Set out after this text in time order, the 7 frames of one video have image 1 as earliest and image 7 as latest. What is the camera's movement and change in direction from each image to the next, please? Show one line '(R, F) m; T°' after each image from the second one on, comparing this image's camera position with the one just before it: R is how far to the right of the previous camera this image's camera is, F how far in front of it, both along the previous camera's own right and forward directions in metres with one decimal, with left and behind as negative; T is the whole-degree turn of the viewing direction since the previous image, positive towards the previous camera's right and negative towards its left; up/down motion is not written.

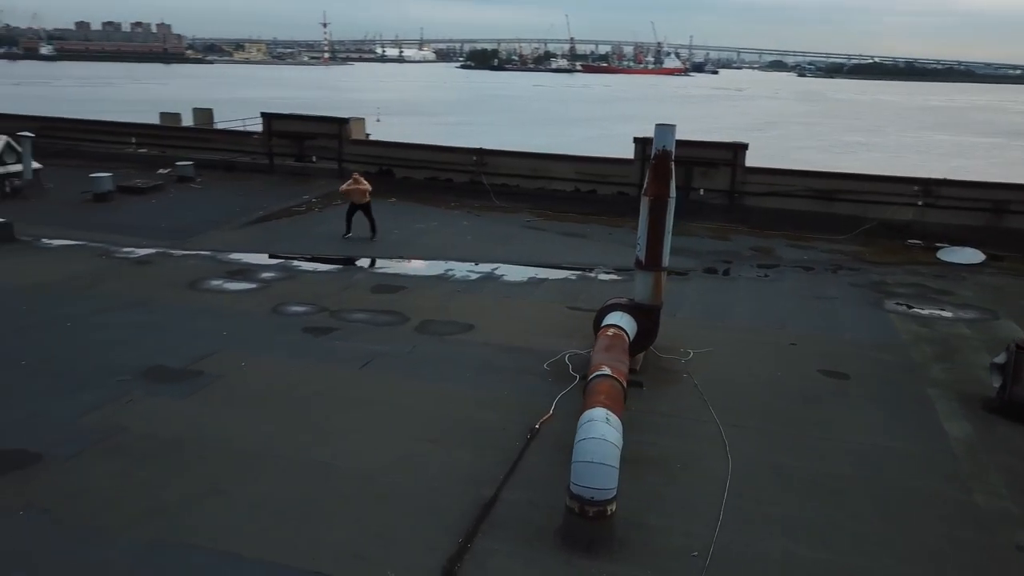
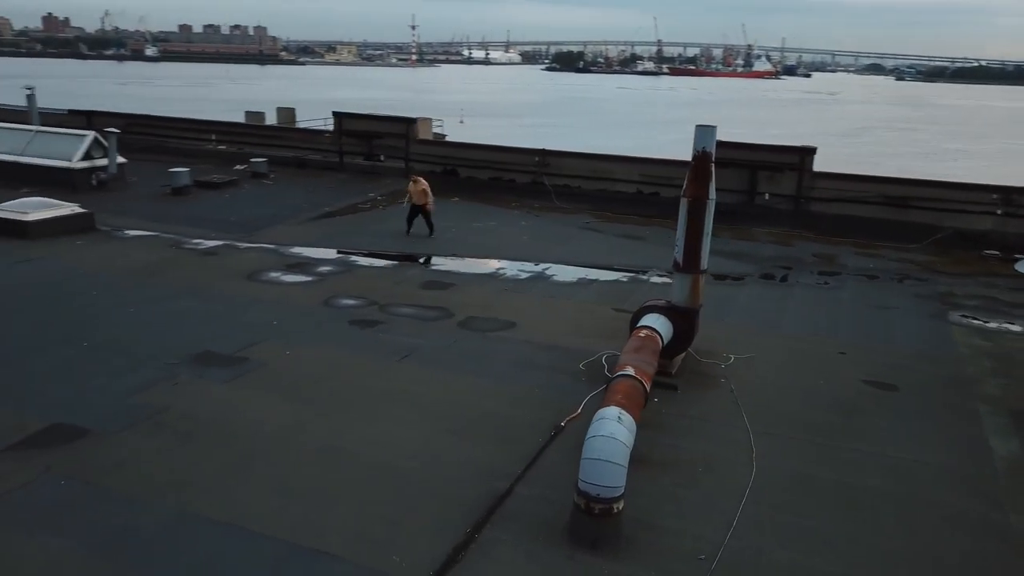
(+0.4, 0.0) m; -5°
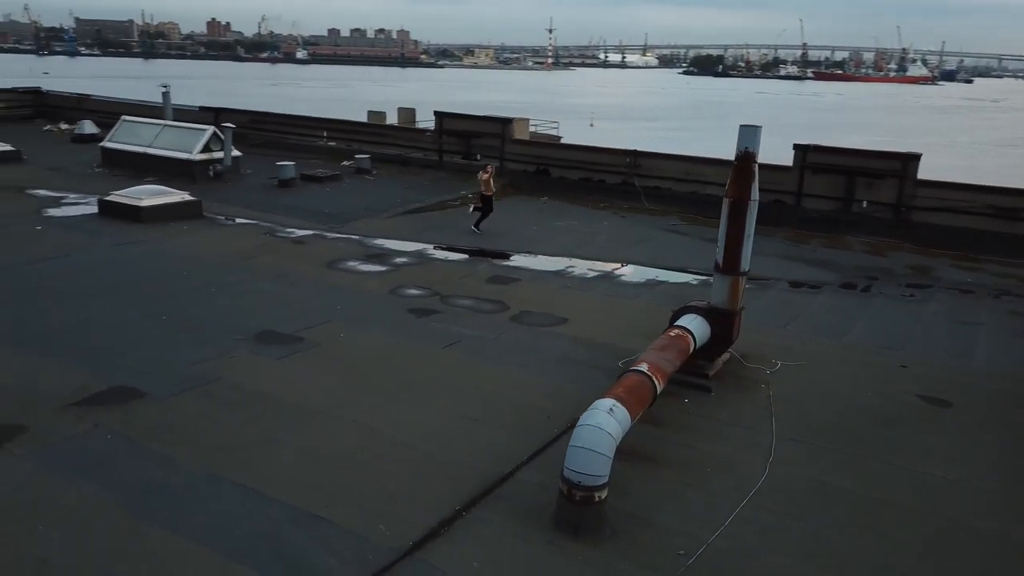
(+0.8, -0.1) m; -8°
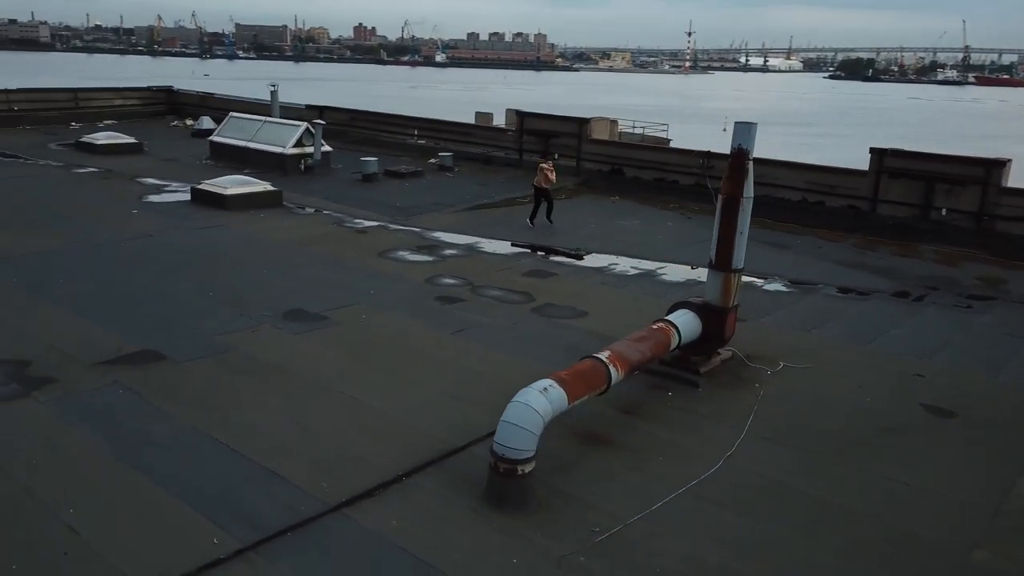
(+1.2, -0.2) m; -9°
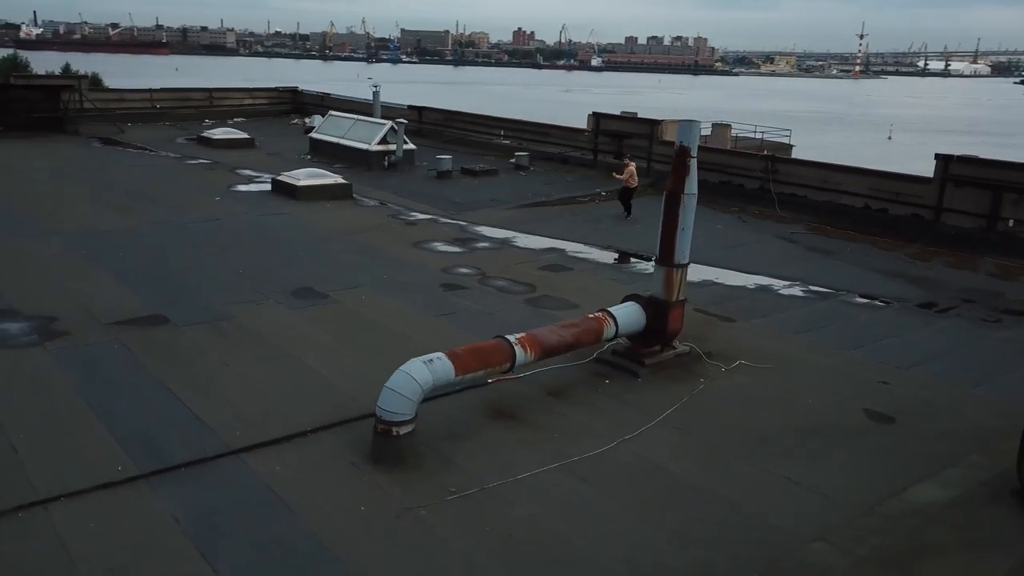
(+1.7, -0.3) m; -10°
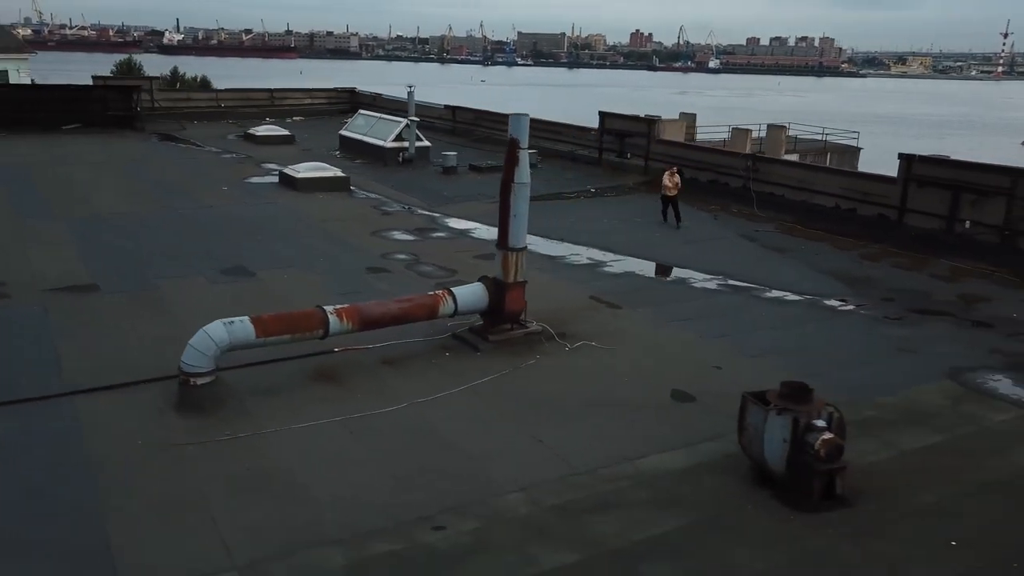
(+2.5, -0.5) m; -7°
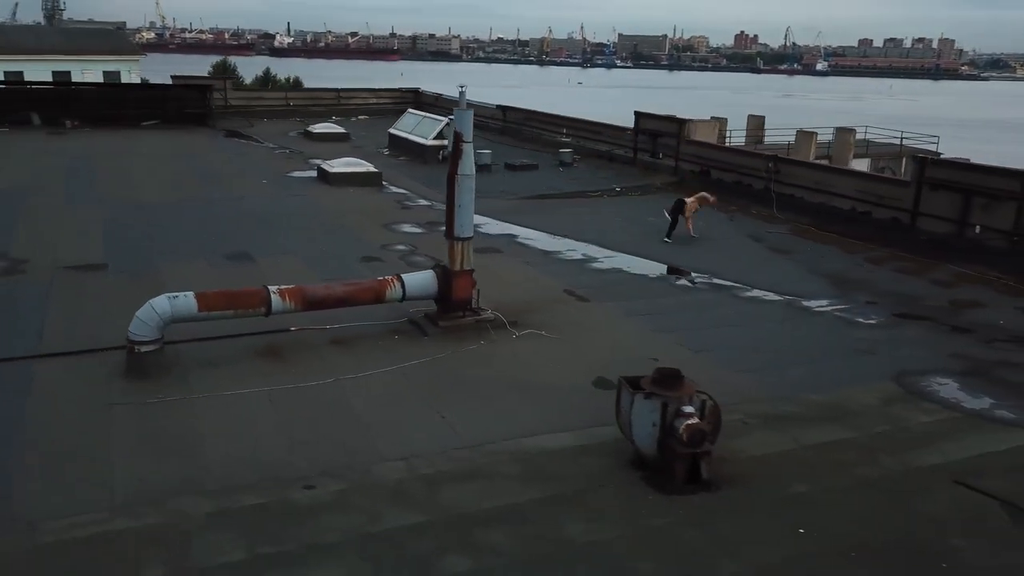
(+1.5, -0.3) m; -6°
